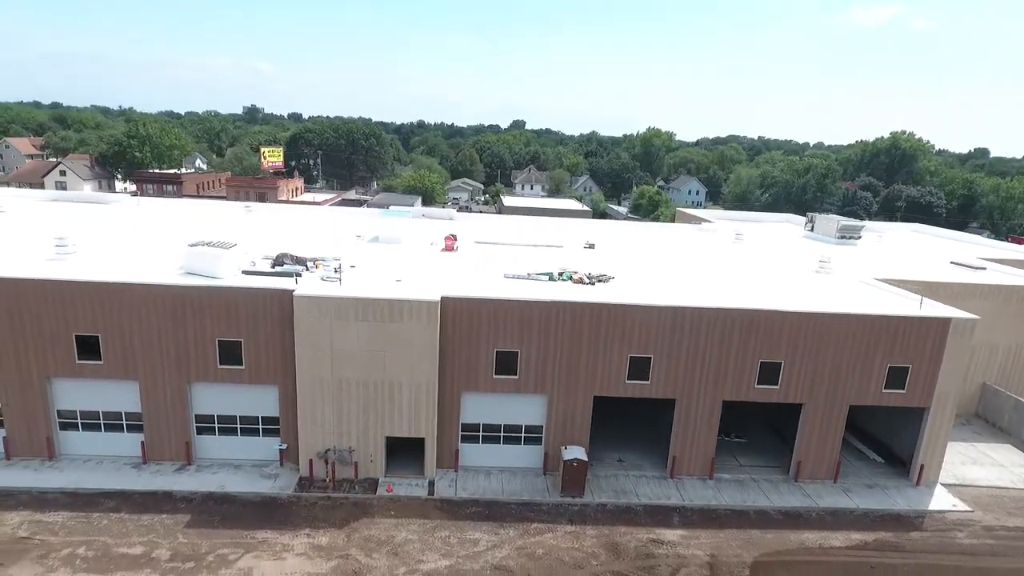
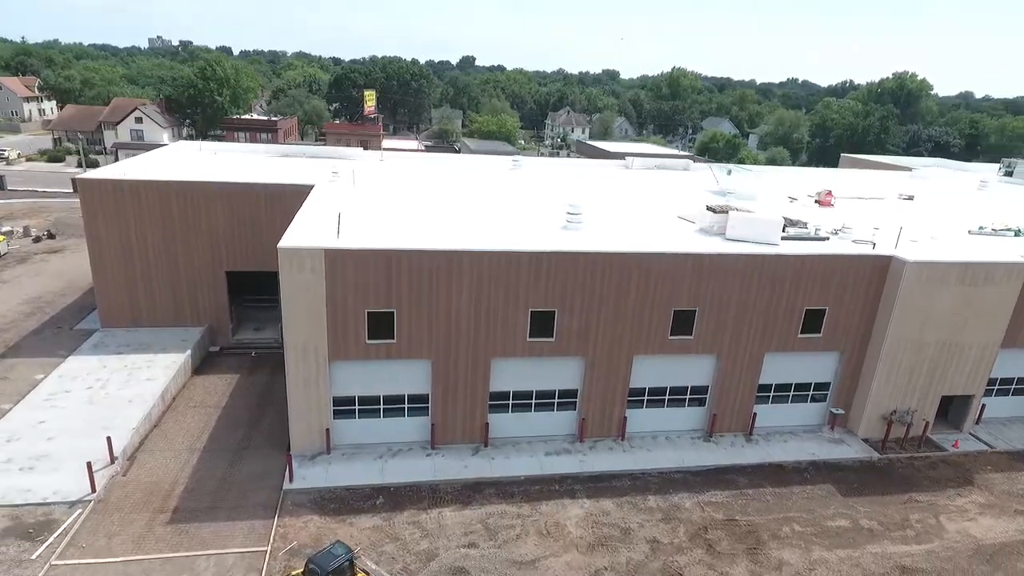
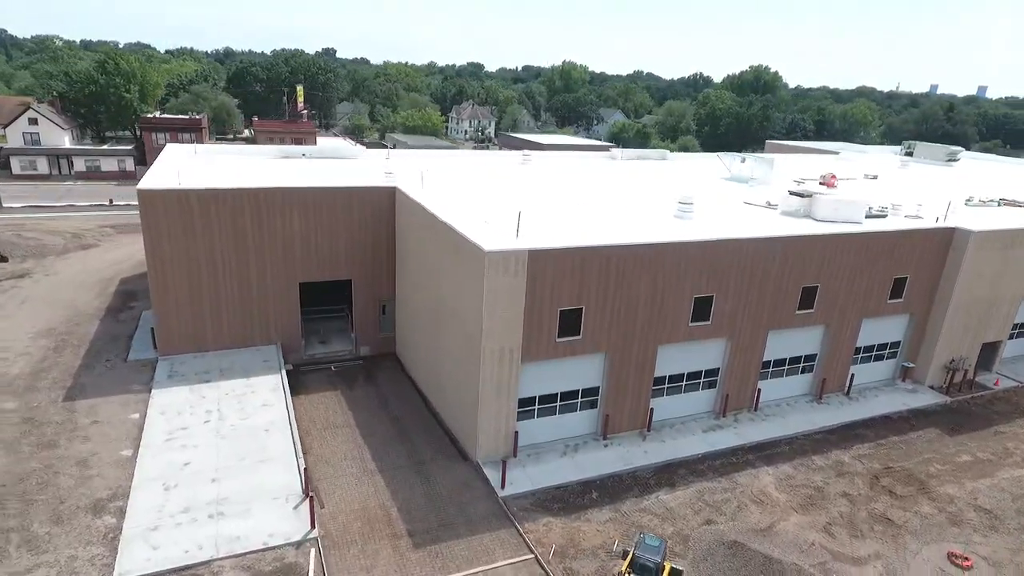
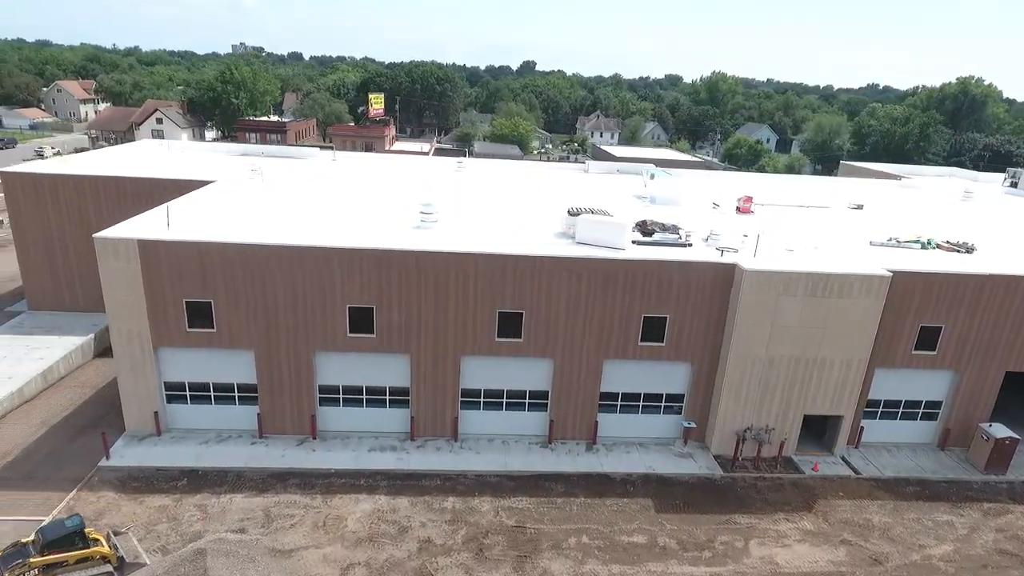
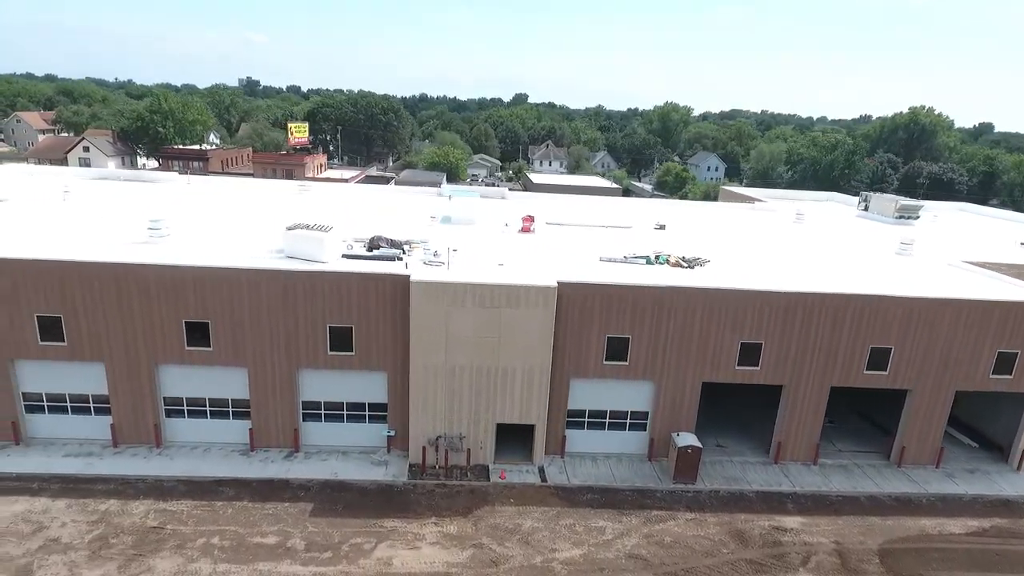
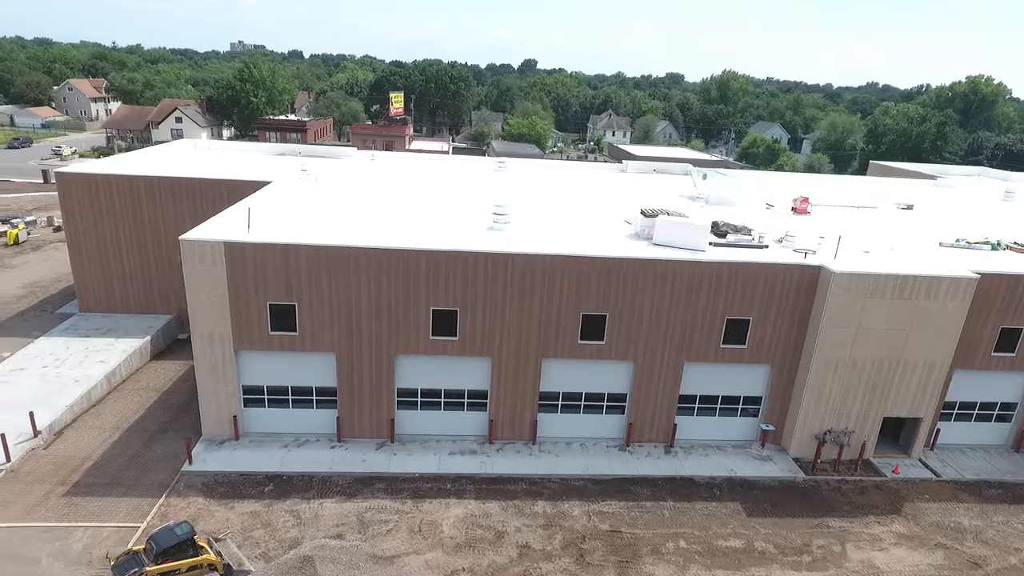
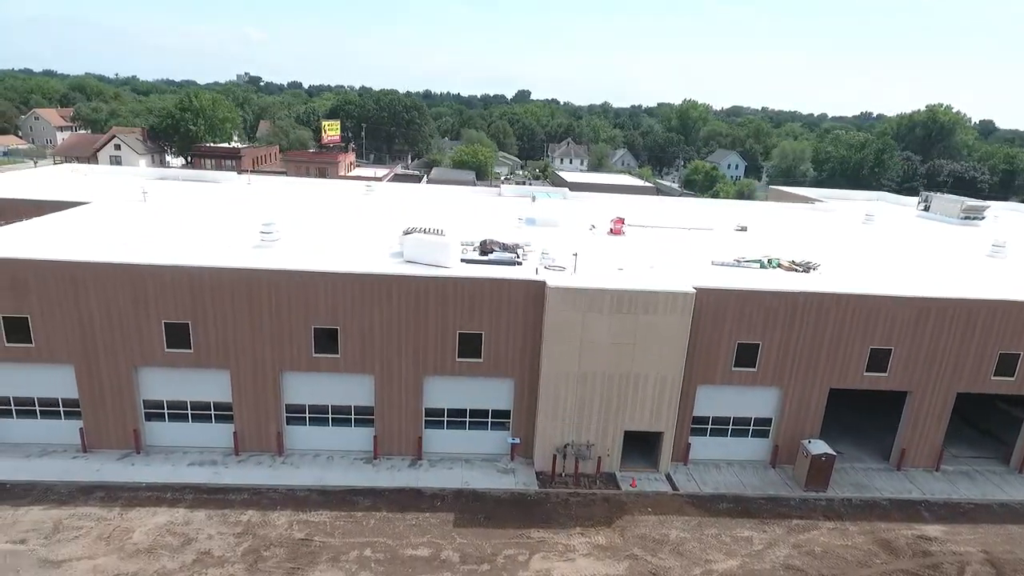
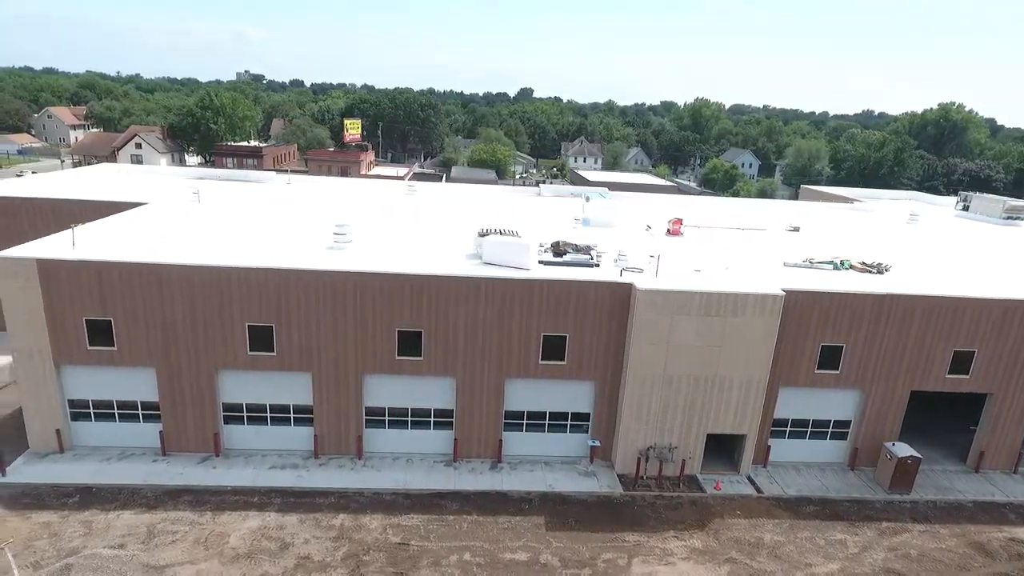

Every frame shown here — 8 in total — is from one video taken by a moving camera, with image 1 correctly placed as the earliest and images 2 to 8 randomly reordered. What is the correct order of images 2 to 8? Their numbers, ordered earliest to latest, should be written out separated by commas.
5, 7, 8, 4, 6, 2, 3
